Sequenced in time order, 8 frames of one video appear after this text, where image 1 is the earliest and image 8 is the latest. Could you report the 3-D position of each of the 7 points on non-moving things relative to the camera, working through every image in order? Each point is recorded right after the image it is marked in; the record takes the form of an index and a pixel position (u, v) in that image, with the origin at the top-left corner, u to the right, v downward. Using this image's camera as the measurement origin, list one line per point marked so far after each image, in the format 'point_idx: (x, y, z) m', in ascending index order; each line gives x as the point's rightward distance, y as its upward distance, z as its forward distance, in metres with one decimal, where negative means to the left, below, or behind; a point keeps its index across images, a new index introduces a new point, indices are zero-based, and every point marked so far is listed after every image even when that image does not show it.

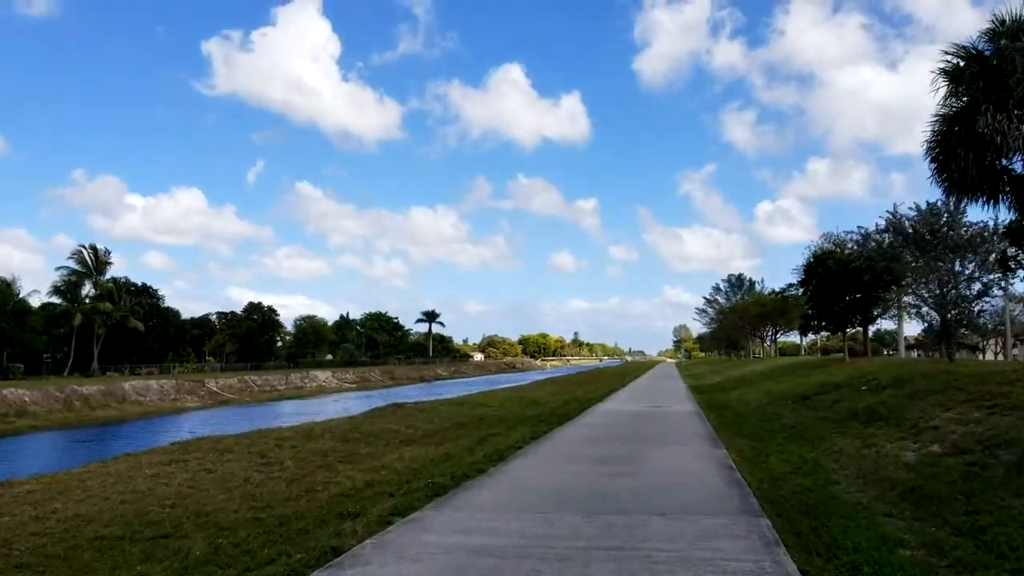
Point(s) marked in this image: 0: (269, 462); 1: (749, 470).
0: (-4.1, -2.9, +13.1) m
1: (+3.3, -2.5, +10.8) m
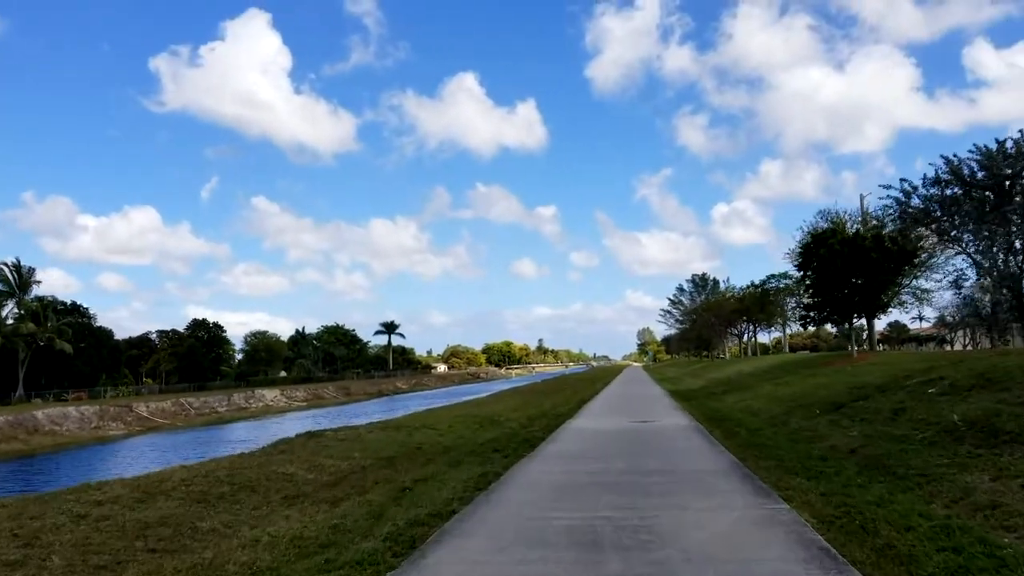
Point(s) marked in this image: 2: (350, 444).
0: (-4.8, -2.7, +7.8) m
1: (+2.7, -2.0, +5.8) m
2: (-3.5, -3.5, +17.3) m
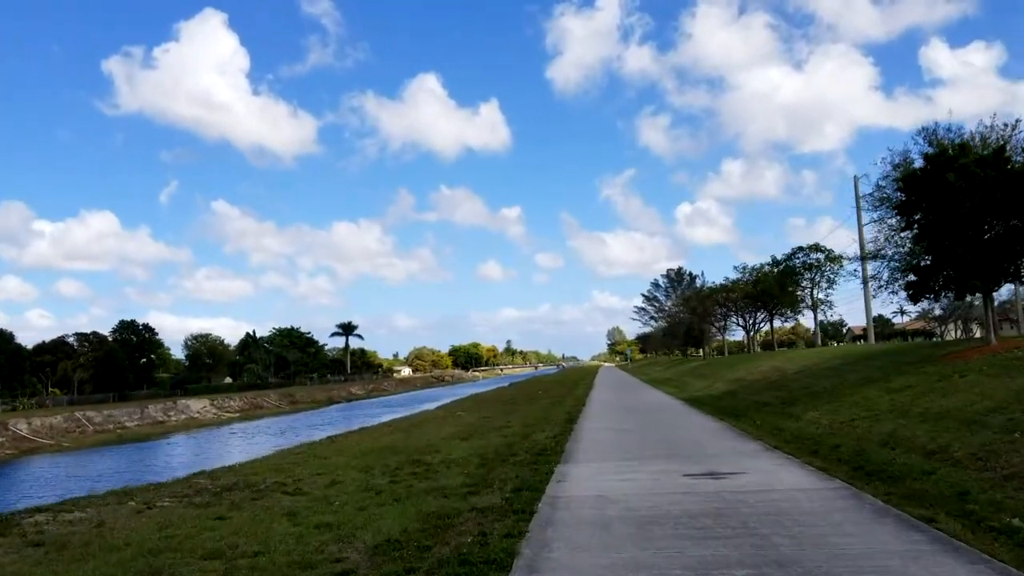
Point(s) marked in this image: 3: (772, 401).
0: (-5.2, -1.7, -2.5) m
1: (+2.4, -0.9, -4.2) m
2: (-4.2, -2.5, +7.0) m
3: (+6.7, -2.9, +20.0) m
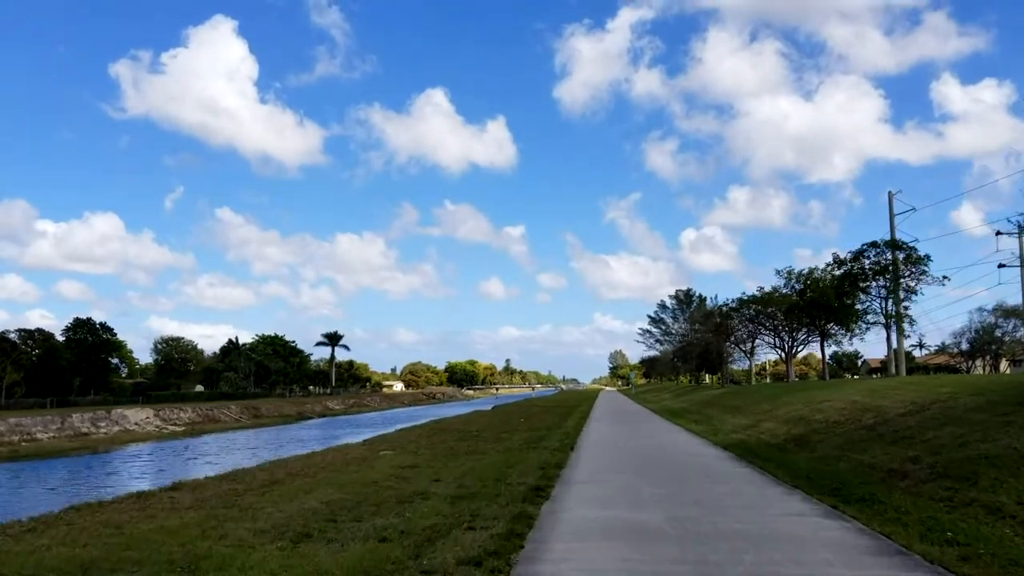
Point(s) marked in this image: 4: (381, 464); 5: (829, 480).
0: (-6.3, -0.3, -11.7) m
1: (+1.3, +0.2, -13.3) m
2: (-5.4, -1.3, -2.2) m
3: (+5.6, -2.5, +10.7) m
4: (-2.8, -3.7, +16.6) m
5: (+4.8, -2.9, +12.1) m
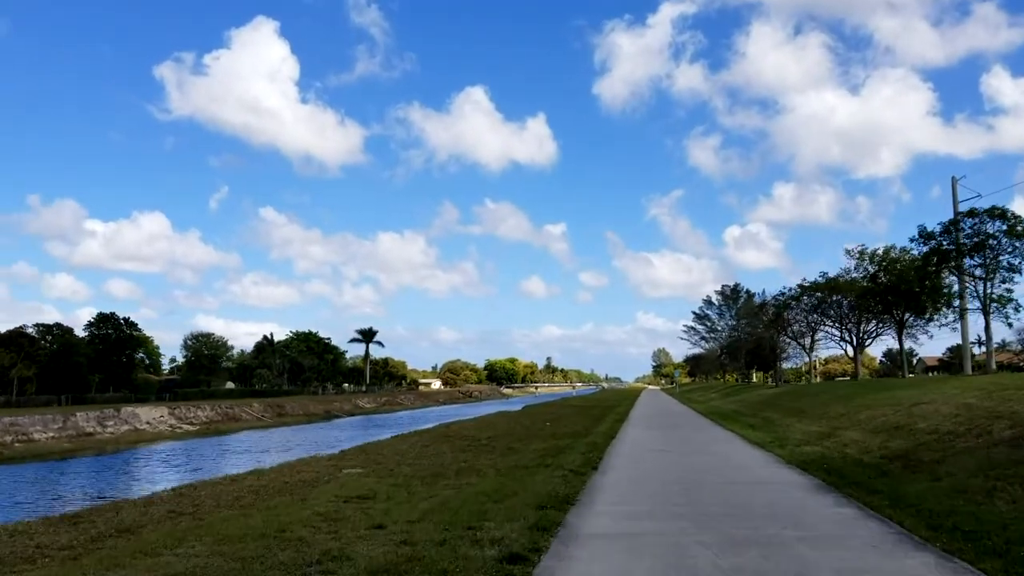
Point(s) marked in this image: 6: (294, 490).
0: (-7.8, +0.2, -16.0) m
1: (-0.3, +0.8, -18.0) m
2: (-6.4, -0.8, -6.6) m
3: (+5.2, -1.9, +5.8) m
4: (-2.9, -3.1, +12.1) m
5: (+4.5, -2.3, +7.1) m
6: (-3.4, -3.2, +12.1) m
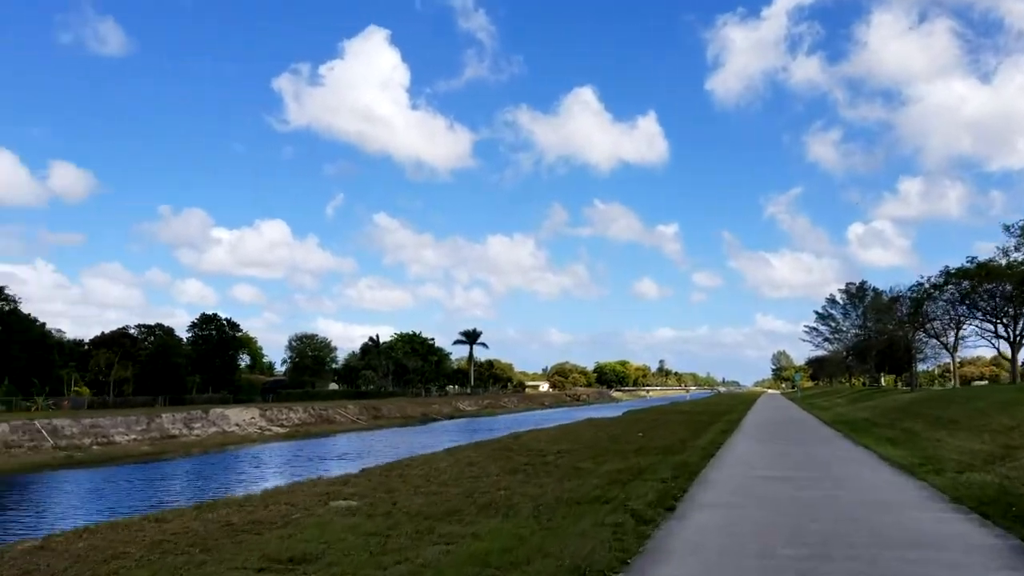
0: (-11.6, +0.7, -18.7) m
1: (-4.5, +1.2, -21.8) m
2: (-8.9, -0.4, -9.6) m
3: (+4.4, -1.4, +1.0) m
4: (-2.7, -2.7, +8.4) m
5: (+3.9, -1.8, +2.4) m
6: (-3.2, -2.8, +8.5) m
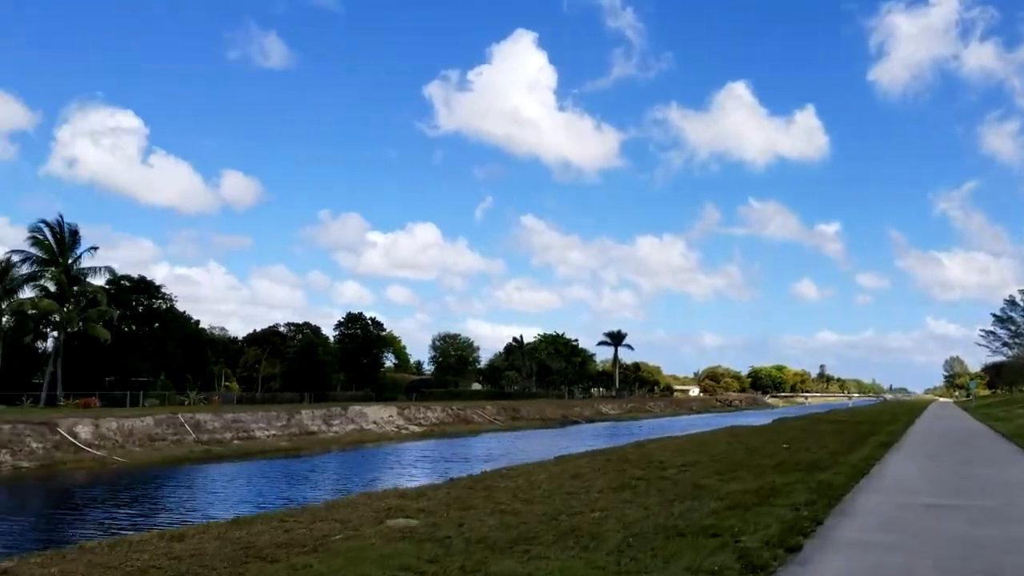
0: (-16.1, +0.9, -17.9) m
1: (-9.7, +1.5, -22.3) m
2: (-11.7, -0.2, -9.4) m
3: (+3.3, -1.2, -1.6) m
4: (-2.2, -2.6, +7.0) m
5: (+3.1, -1.6, -0.1) m
6: (-2.7, -2.6, +7.2) m
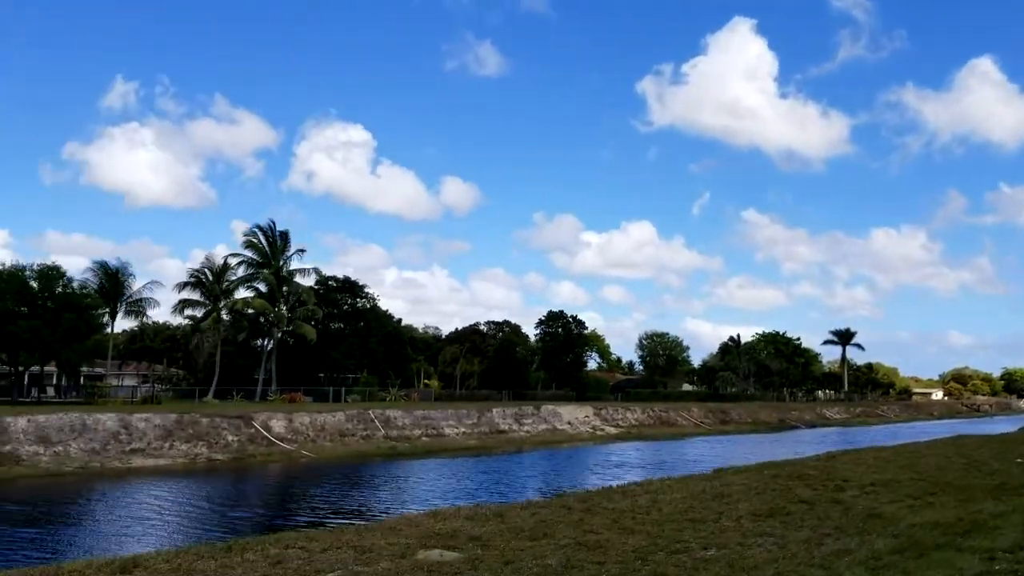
0: (-22.8, +0.7, -14.3) m
1: (-17.9, +1.4, -20.3) m
2: (-16.1, -0.3, -7.4) m
3: (+0.5, -1.0, -4.1) m
4: (-2.4, -2.5, +5.7) m
5: (+0.7, -1.4, -2.6) m
6: (-2.8, -2.5, +6.0) m
